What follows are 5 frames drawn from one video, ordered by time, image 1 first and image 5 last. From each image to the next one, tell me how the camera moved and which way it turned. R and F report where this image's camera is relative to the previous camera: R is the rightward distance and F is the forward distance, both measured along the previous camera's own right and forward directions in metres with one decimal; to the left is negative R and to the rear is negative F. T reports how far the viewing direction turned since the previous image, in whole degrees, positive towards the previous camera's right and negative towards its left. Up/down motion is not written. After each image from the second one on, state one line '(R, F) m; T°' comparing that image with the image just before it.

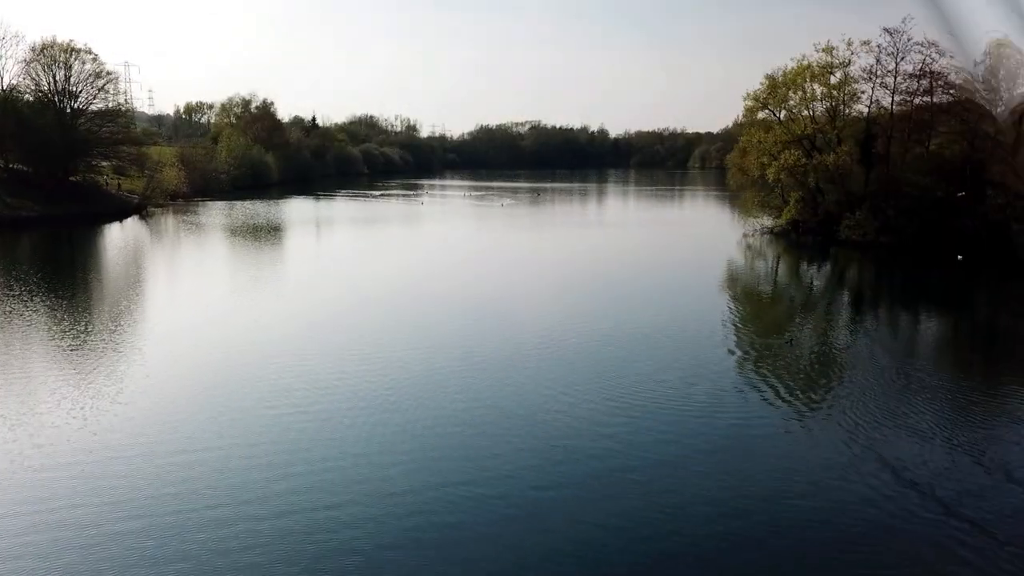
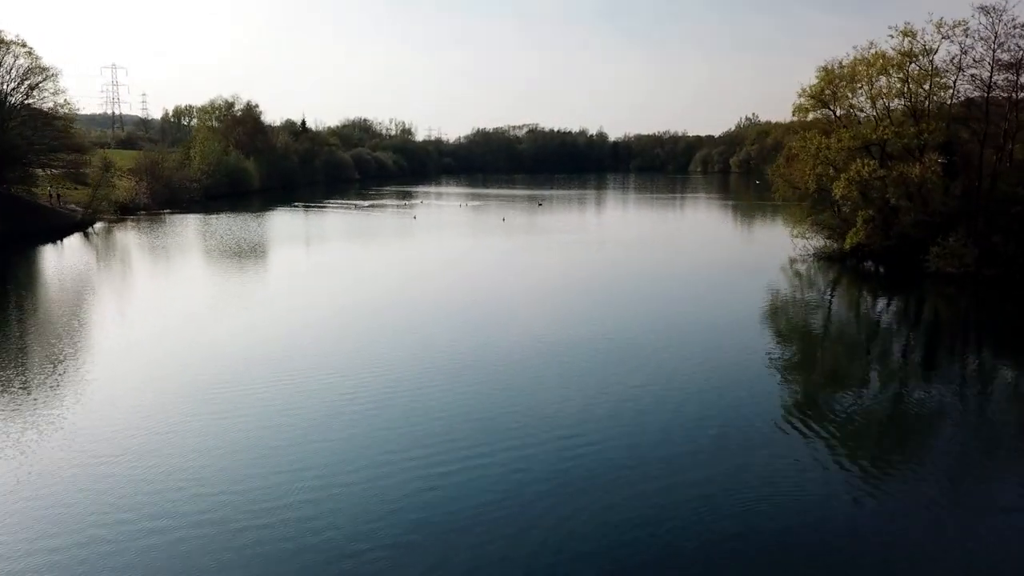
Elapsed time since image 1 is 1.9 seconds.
(-0.1, +3.2) m; 0°
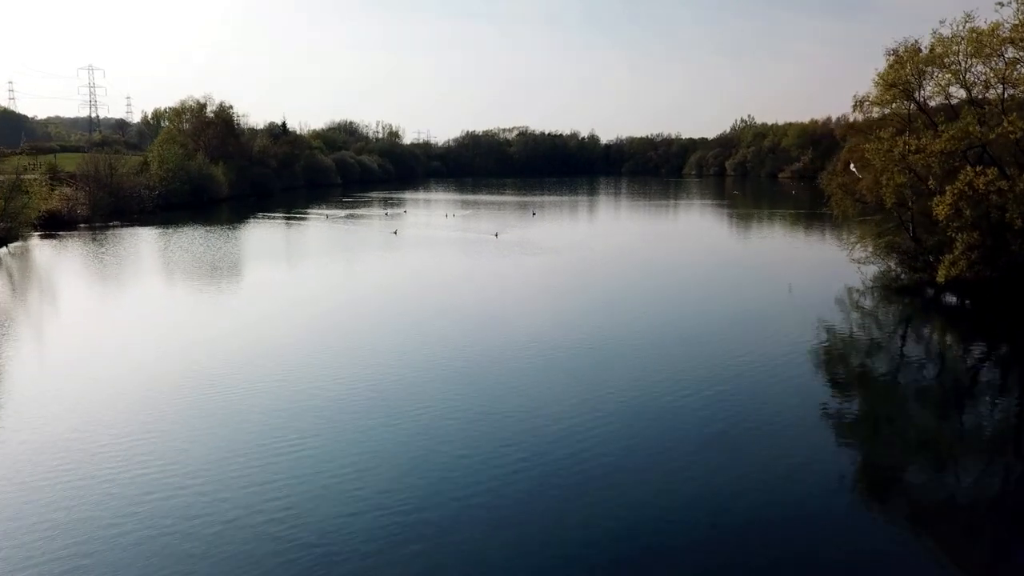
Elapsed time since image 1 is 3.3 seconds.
(0.0, +3.3) m; +1°
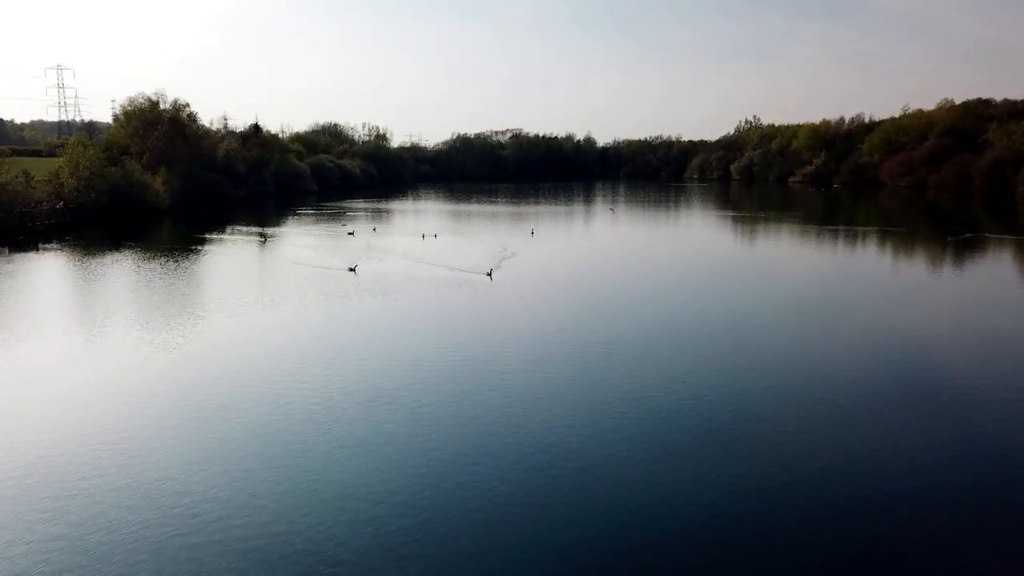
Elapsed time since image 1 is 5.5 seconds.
(-0.1, +6.1) m; +1°
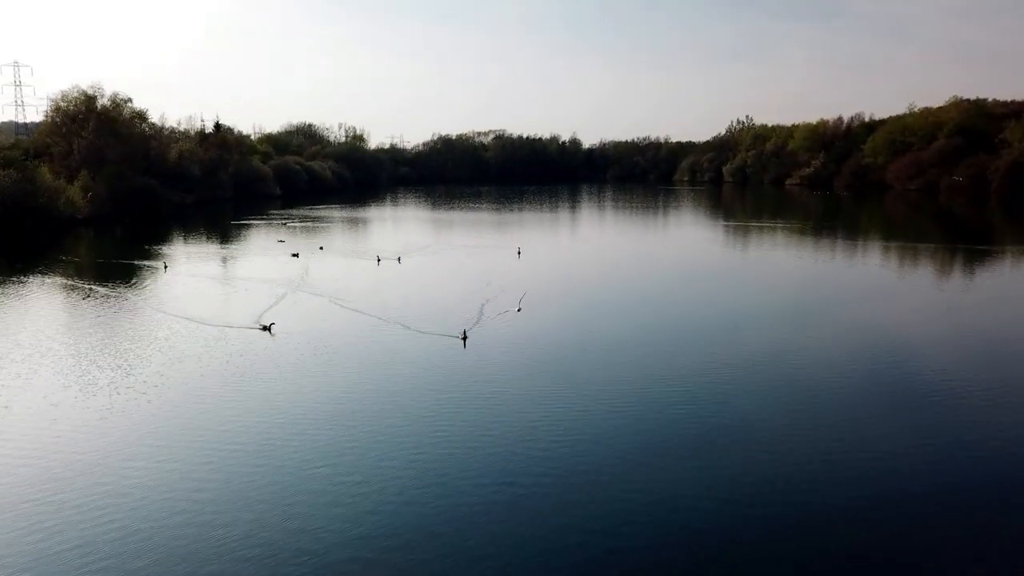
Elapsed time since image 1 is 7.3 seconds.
(0.0, +5.0) m; +1°
